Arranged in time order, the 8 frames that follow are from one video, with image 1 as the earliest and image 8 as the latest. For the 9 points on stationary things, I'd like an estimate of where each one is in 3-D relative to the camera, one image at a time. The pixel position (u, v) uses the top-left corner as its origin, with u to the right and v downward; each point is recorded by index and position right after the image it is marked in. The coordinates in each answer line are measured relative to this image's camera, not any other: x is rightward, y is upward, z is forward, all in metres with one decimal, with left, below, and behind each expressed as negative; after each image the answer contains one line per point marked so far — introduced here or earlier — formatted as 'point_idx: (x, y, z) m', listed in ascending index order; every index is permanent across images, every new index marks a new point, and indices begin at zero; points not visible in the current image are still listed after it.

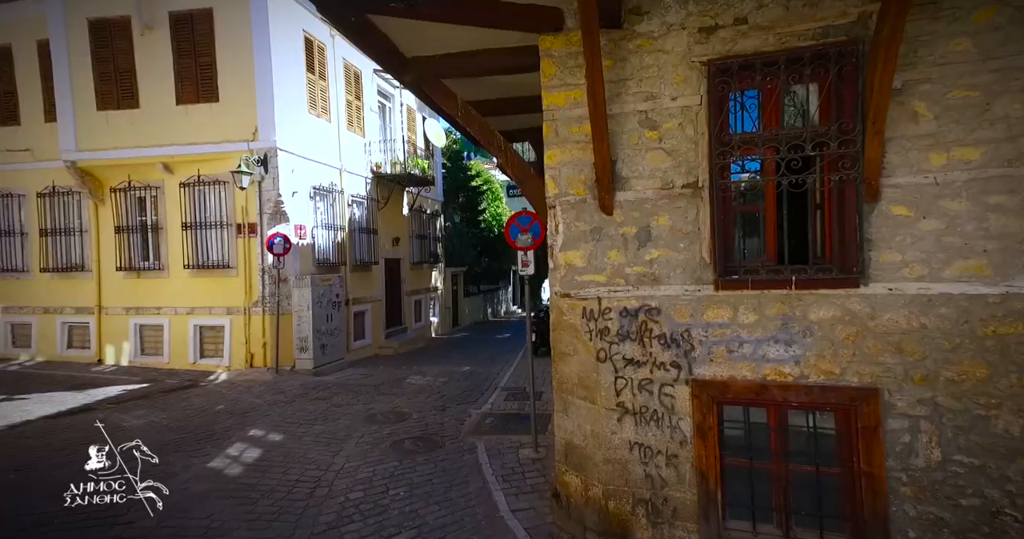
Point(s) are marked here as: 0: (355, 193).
0: (-3.8, +1.9, +12.9) m
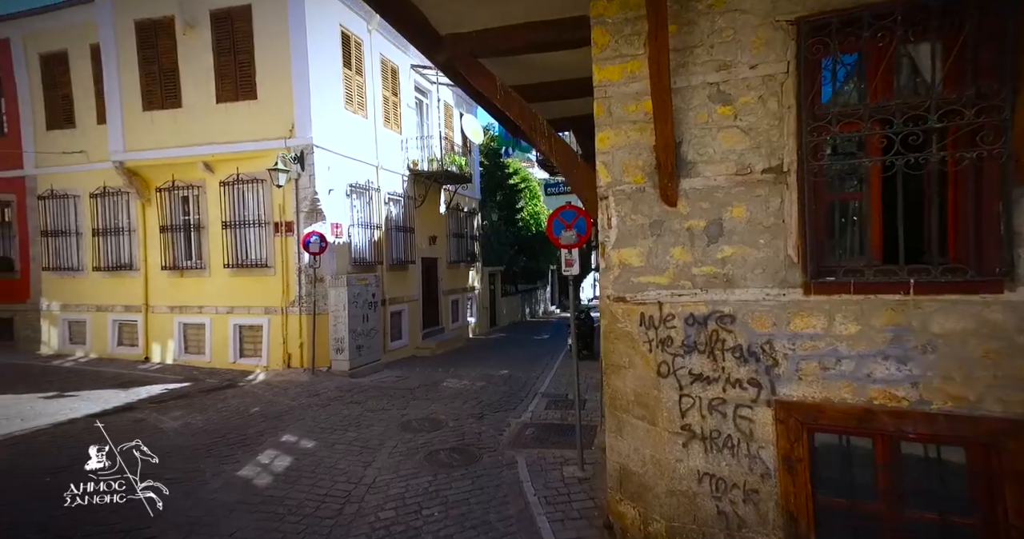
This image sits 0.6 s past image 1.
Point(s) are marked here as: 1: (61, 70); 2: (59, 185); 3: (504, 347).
0: (-2.9, +1.9, +12.8) m
1: (-10.6, +4.8, +12.8) m
2: (-10.7, +2.0, +12.9) m
3: (-0.2, -2.1, +14.1) m
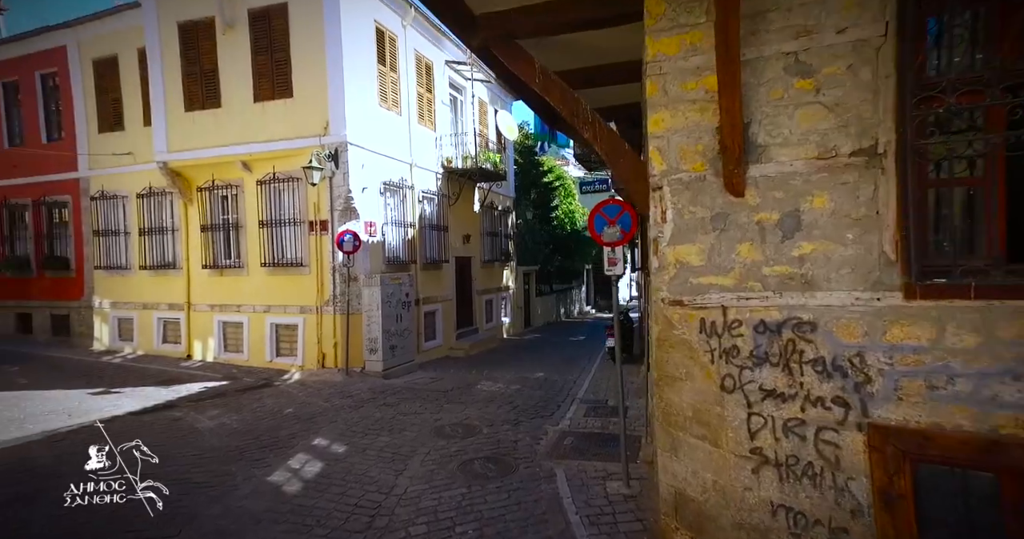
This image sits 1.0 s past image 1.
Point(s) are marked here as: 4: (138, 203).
0: (-2.1, +1.9, +12.6) m
1: (-9.8, +4.8, +13.2) m
2: (-9.8, +2.1, +13.2) m
3: (+0.7, -2.0, +13.8) m
4: (-8.8, +1.6, +12.7) m
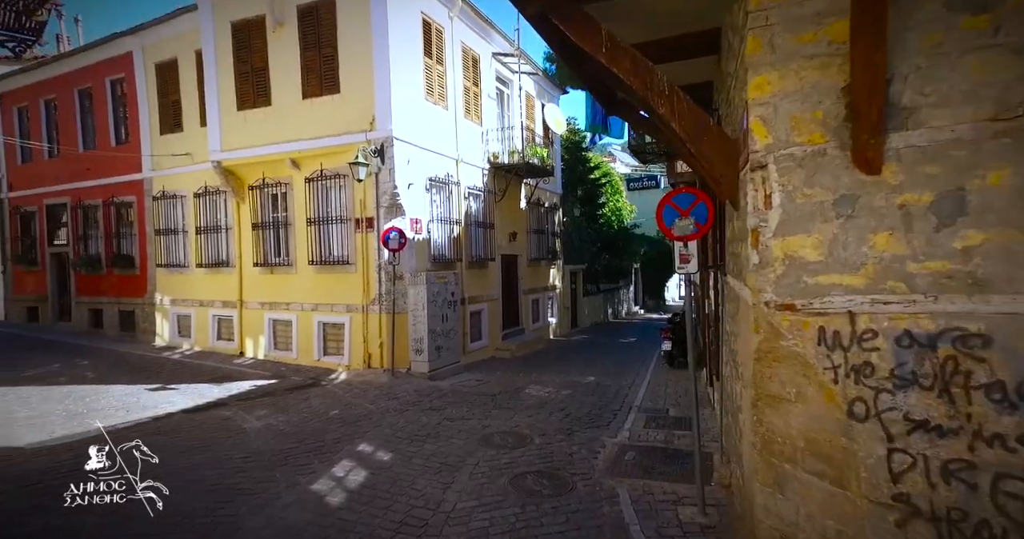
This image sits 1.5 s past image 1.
0: (-0.9, +1.9, +12.4) m
1: (-8.6, +4.9, +13.5) m
2: (-8.7, +2.1, +13.6) m
3: (+1.9, -2.0, +13.3) m
4: (-7.7, +1.6, +13.0) m
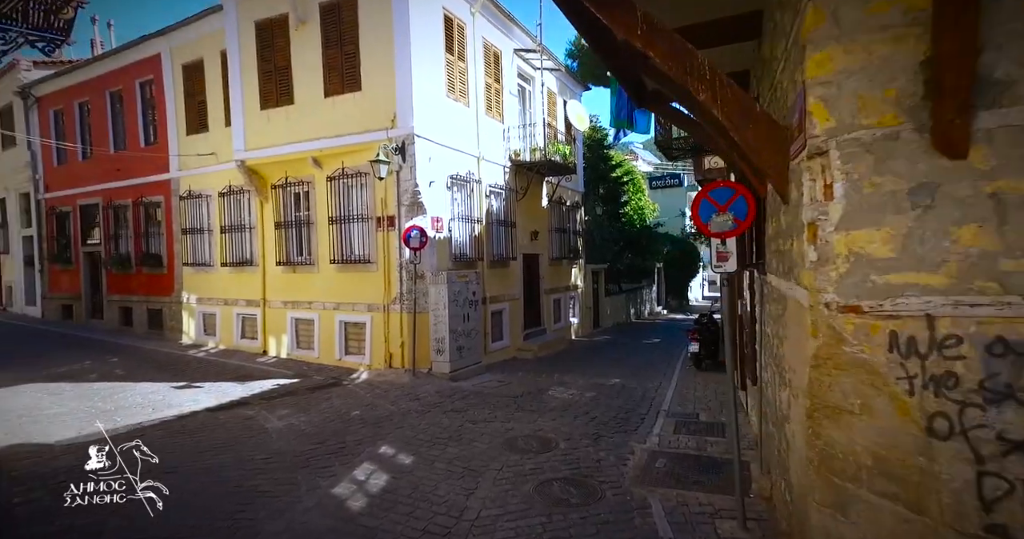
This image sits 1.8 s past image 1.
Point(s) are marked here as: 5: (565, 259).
0: (-0.4, +2.0, +12.2) m
1: (-8.0, +4.9, +13.6) m
2: (-8.1, +2.1, +13.7) m
3: (+2.4, -2.0, +13.1) m
4: (-7.1, +1.7, +13.1) m
5: (+1.6, +0.3, +15.7) m
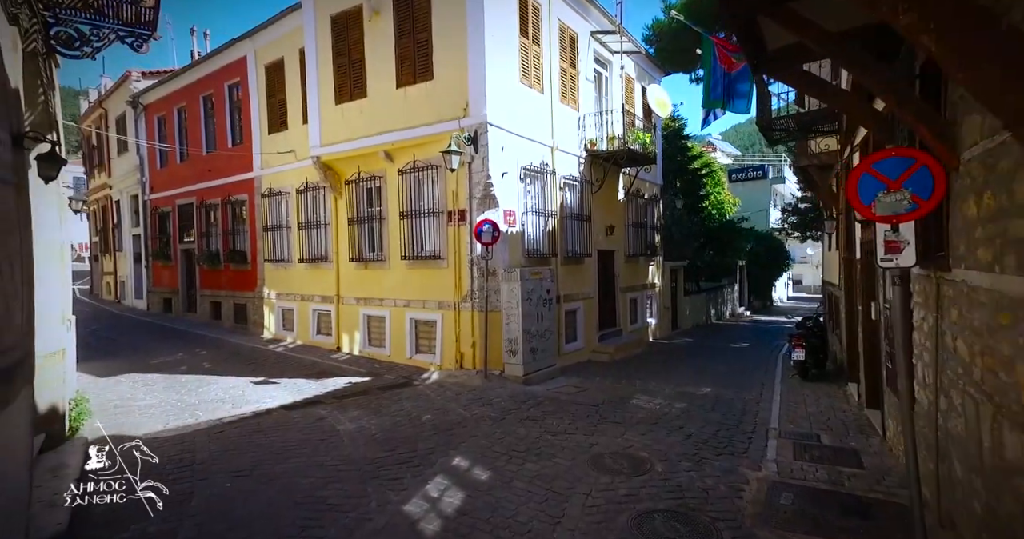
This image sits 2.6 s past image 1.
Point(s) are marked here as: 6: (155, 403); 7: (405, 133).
0: (+1.2, +2.0, +11.5) m
1: (-6.2, +5.0, +13.9) m
2: (-6.2, +2.2, +14.0) m
3: (+4.1, -1.9, +12.1) m
4: (-5.4, +1.7, +13.2) m
5: (+3.6, +0.4, +14.7) m
6: (-5.8, -2.2, +8.6) m
7: (-2.0, +2.6, +10.2) m
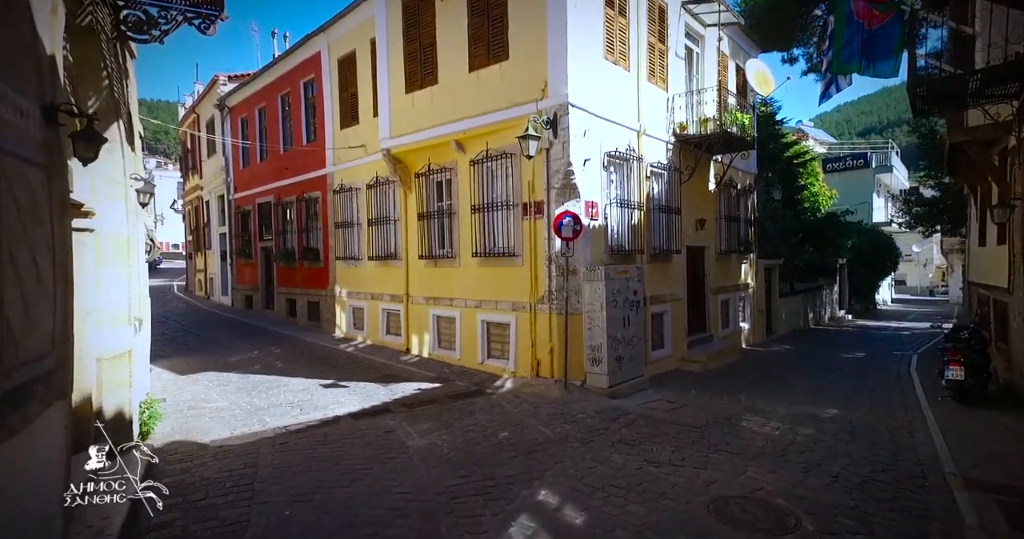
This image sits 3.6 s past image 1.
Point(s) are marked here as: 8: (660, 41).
0: (+2.8, +2.1, +10.4) m
1: (-4.3, +5.1, +13.6) m
2: (-4.3, +2.3, +13.7) m
3: (+5.7, -1.9, +10.5) m
4: (-3.5, +1.8, +12.8) m
5: (+5.5, +0.4, +13.3) m
6: (-4.5, -2.1, +8.3) m
7: (-0.6, +2.6, +9.4) m
8: (+2.9, +4.5, +10.5) m
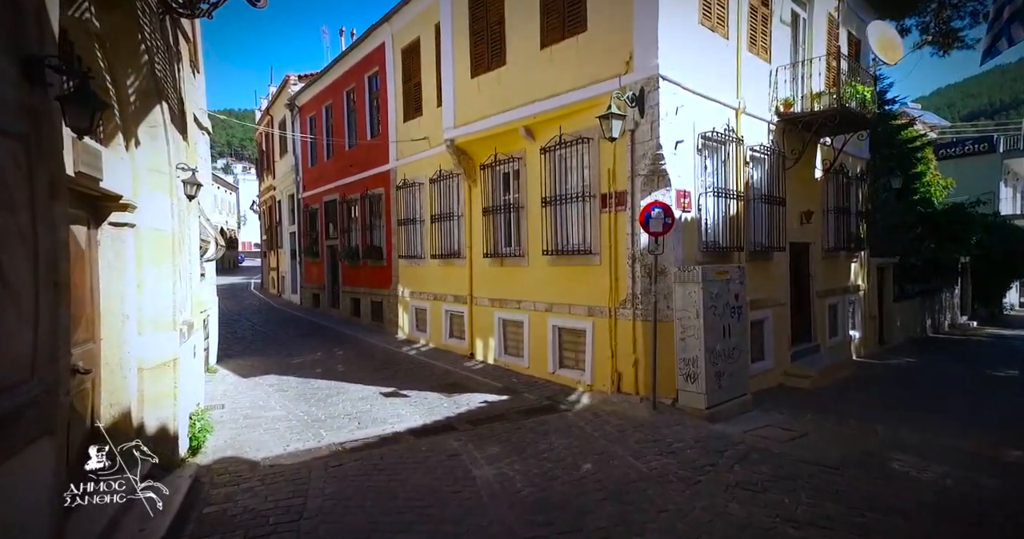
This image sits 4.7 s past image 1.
0: (+4.1, +2.1, +8.9) m
1: (-2.5, +5.1, +12.9) m
2: (-2.6, +2.3, +13.0) m
3: (+7.0, -1.9, +8.8) m
4: (-1.9, +1.8, +12.1) m
5: (+7.2, +0.4, +11.5) m
6: (-3.4, -2.1, +7.8) m
7: (+0.6, +2.6, +8.3) m
8: (+4.2, +4.5, +9.1) m
